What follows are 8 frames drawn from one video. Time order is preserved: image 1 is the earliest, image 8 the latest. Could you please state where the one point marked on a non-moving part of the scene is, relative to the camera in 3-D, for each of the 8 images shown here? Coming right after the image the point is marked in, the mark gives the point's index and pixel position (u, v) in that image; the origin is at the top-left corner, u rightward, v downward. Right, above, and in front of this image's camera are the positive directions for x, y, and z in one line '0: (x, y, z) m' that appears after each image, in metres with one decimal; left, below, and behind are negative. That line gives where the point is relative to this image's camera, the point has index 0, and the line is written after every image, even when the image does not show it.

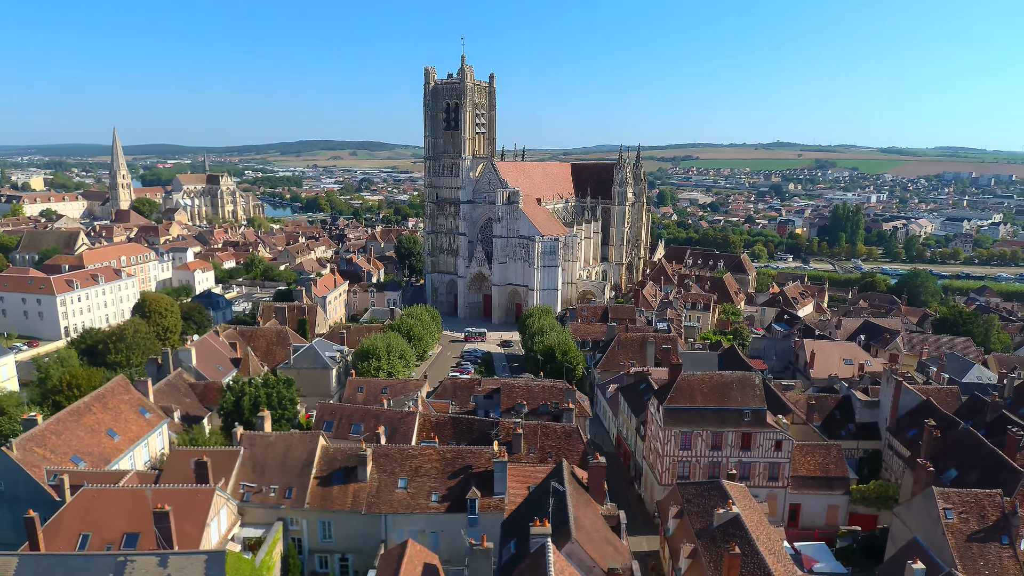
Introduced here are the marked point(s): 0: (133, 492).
0: (-11.2, -6.0, +19.5) m
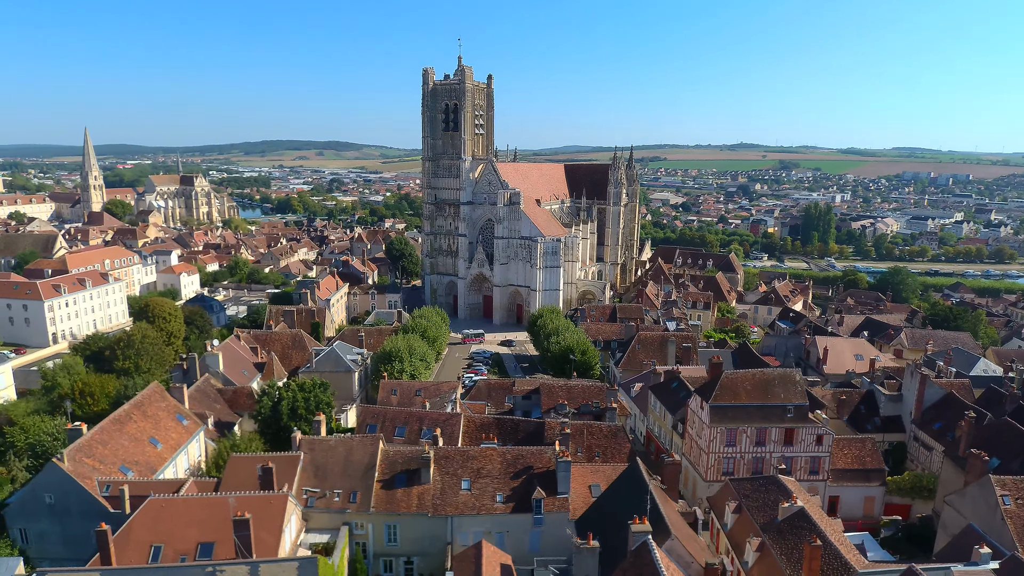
0: (-9.0, -6.1, +19.1) m
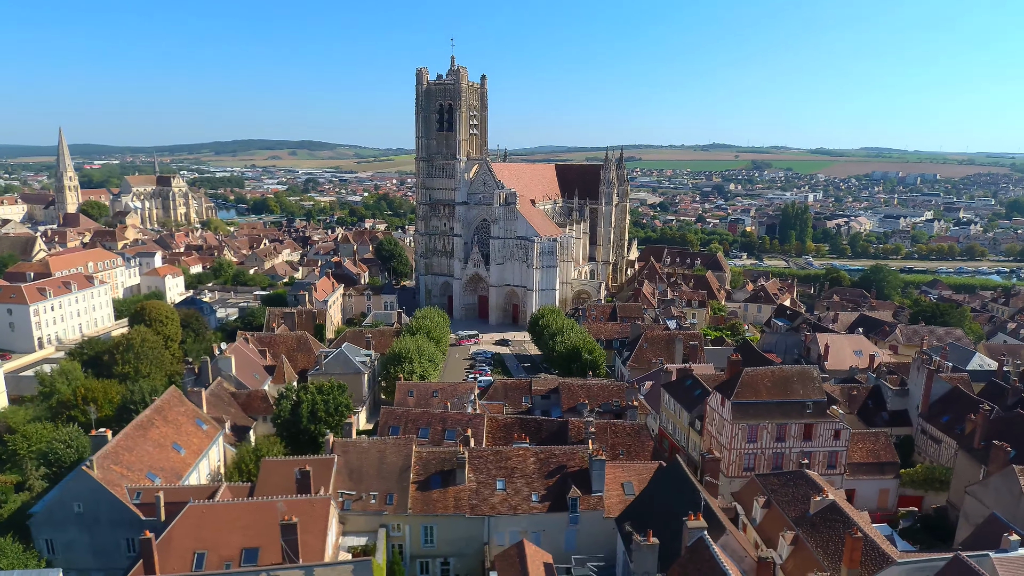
0: (-7.6, -6.2, +18.9) m
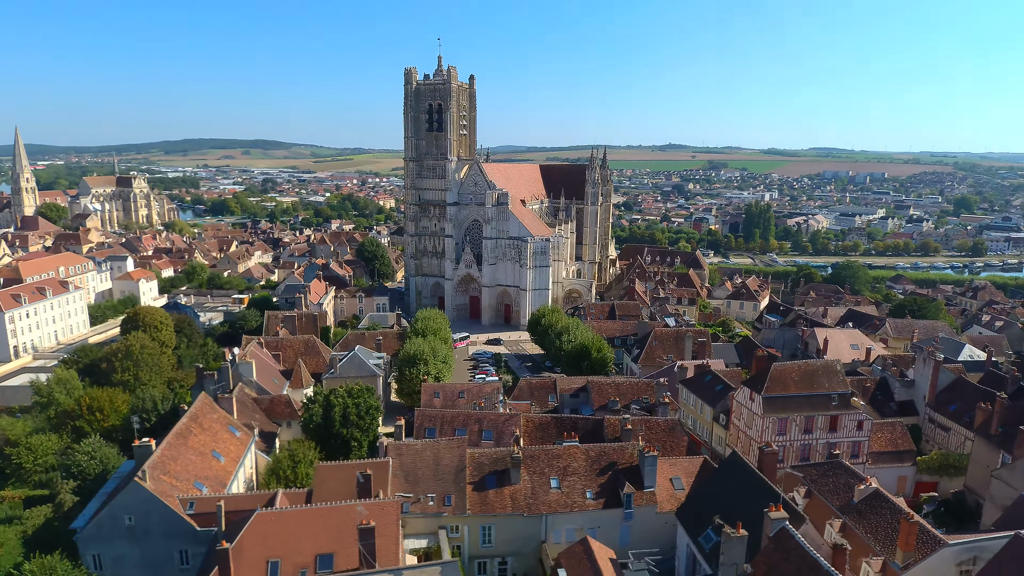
0: (-5.6, -6.3, +18.6) m
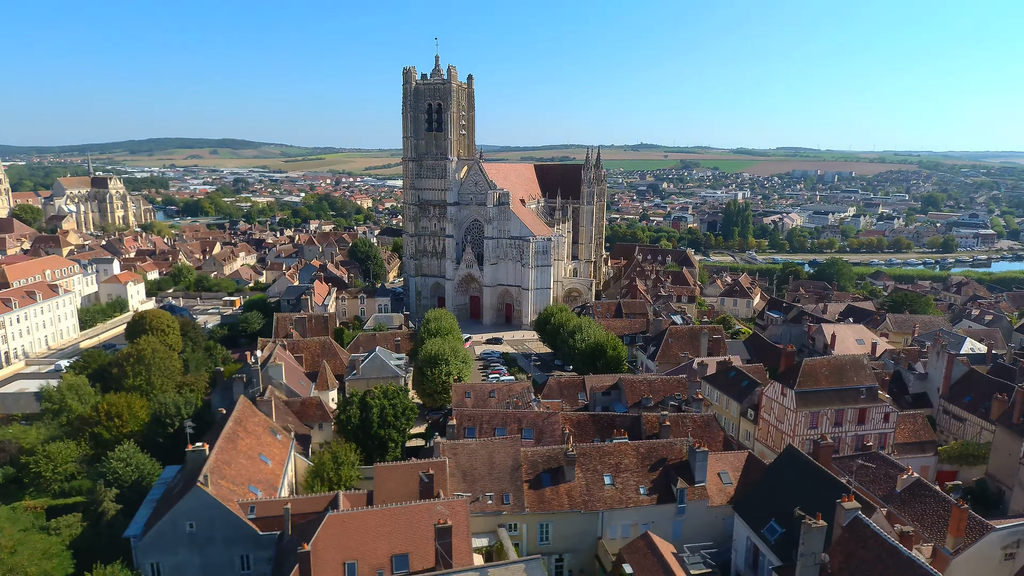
0: (-3.5, -6.3, +18.6) m
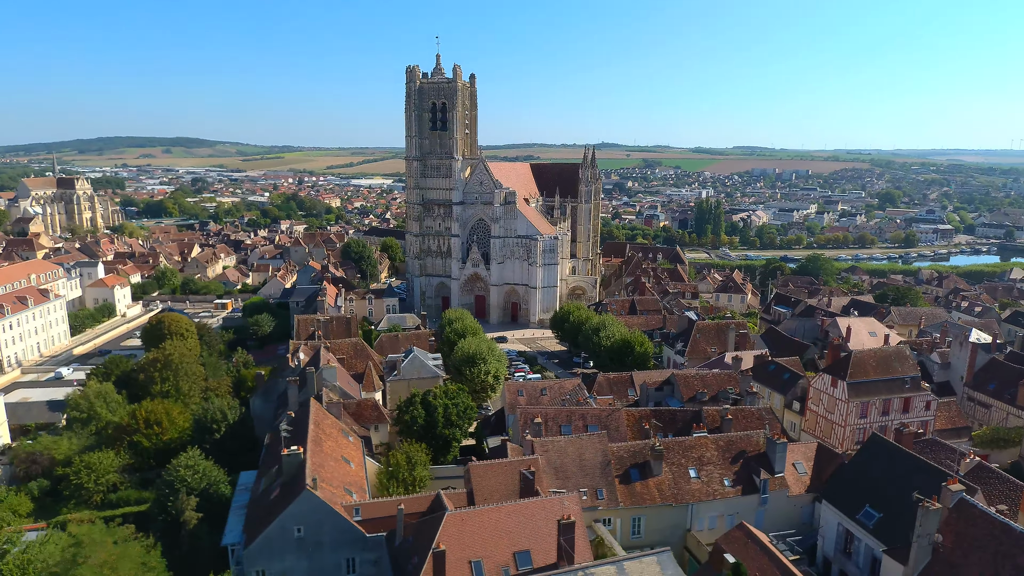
0: (-0.2, -6.3, +18.7) m
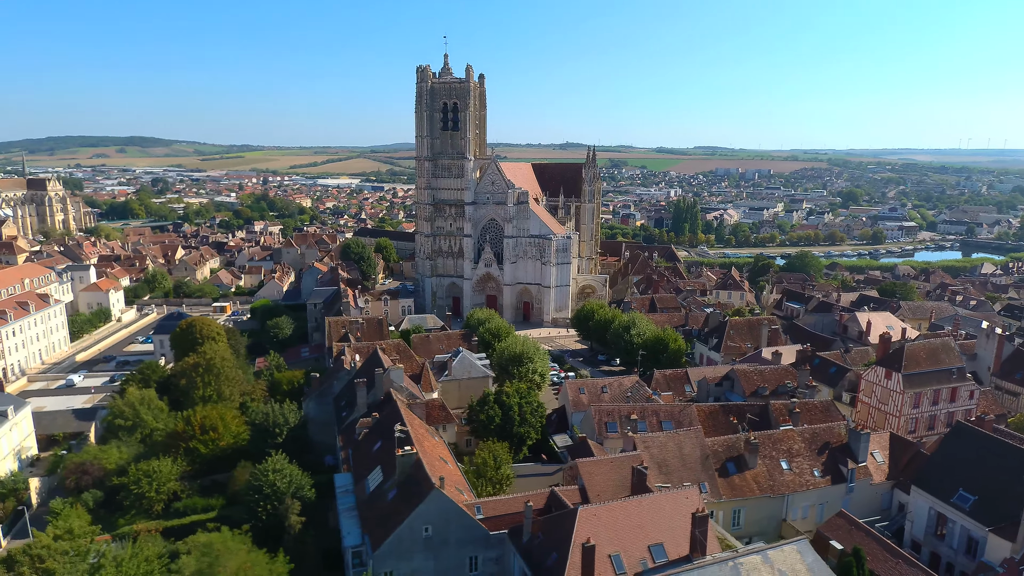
0: (+3.6, -6.2, +19.0) m
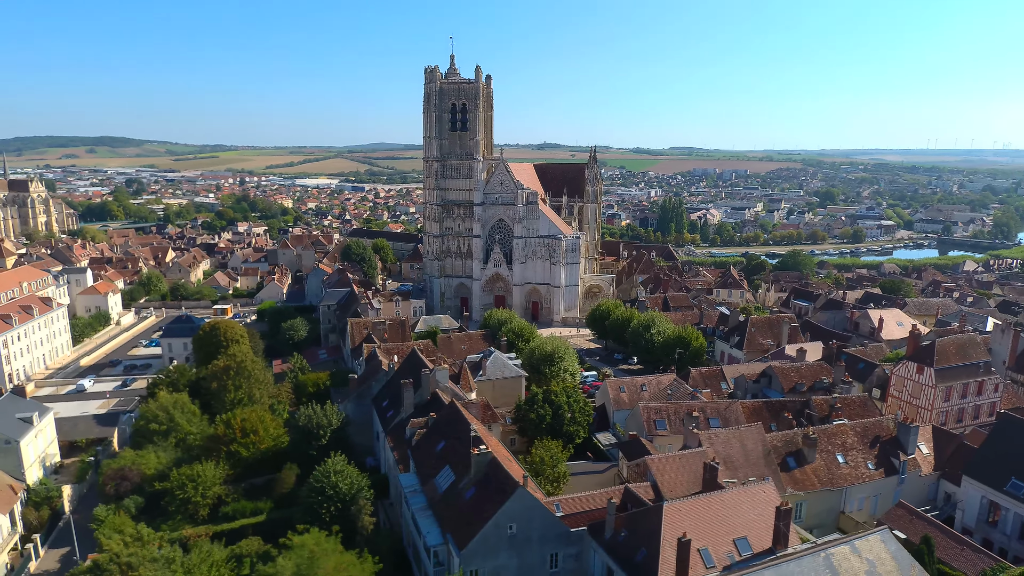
0: (+6.1, -6.2, +19.4) m
